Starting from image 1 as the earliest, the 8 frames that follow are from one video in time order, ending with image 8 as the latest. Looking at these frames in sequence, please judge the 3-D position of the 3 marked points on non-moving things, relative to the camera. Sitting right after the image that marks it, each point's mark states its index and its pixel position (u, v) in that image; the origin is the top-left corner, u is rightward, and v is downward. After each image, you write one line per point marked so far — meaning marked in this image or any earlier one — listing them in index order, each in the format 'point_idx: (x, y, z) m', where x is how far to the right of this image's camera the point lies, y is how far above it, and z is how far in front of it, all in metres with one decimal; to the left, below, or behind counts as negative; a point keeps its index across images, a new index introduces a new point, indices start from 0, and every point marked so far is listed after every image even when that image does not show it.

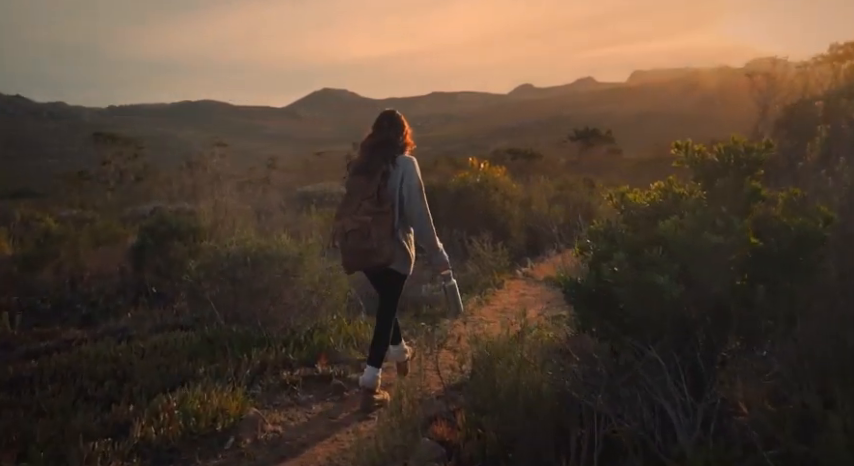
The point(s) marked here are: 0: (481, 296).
0: (+0.7, -0.8, +7.8) m
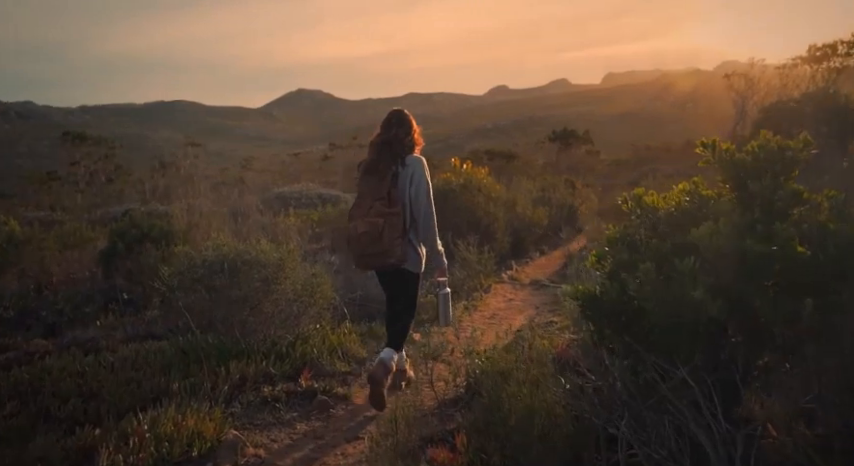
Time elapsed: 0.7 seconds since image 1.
0: (+0.5, -0.8, +7.6) m
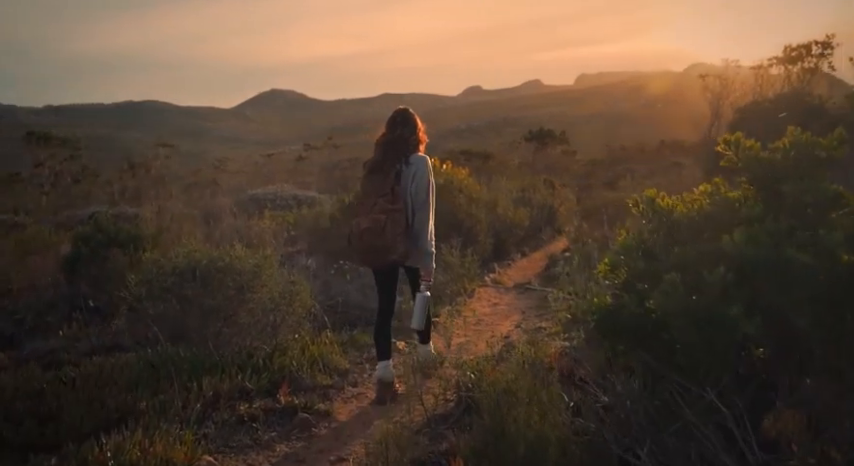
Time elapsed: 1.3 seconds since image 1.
0: (+0.3, -0.9, +7.3) m
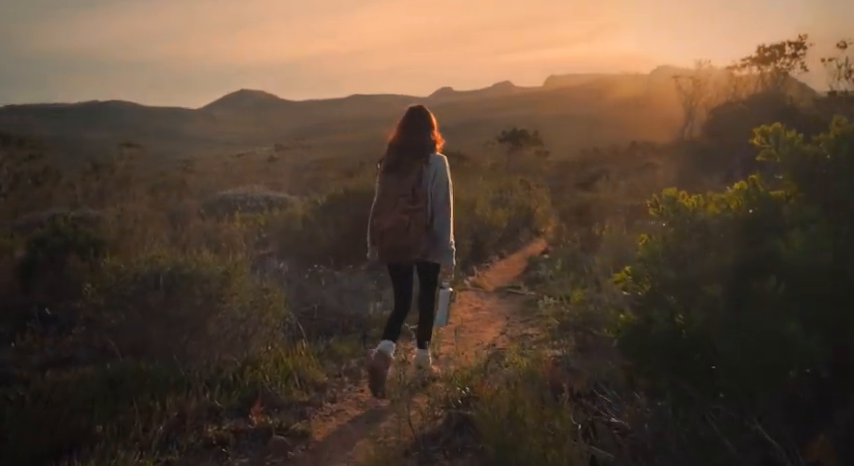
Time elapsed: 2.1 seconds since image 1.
0: (+0.1, -0.9, +7.0) m
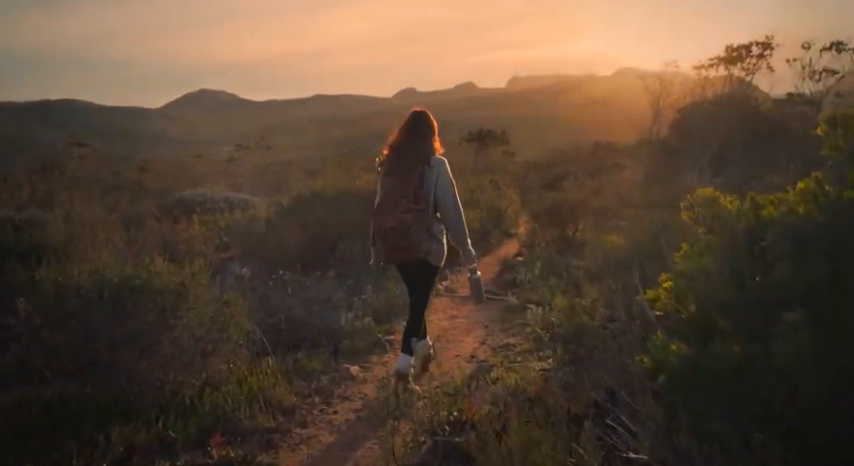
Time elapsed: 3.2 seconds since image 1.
0: (-0.2, -0.9, +6.6) m
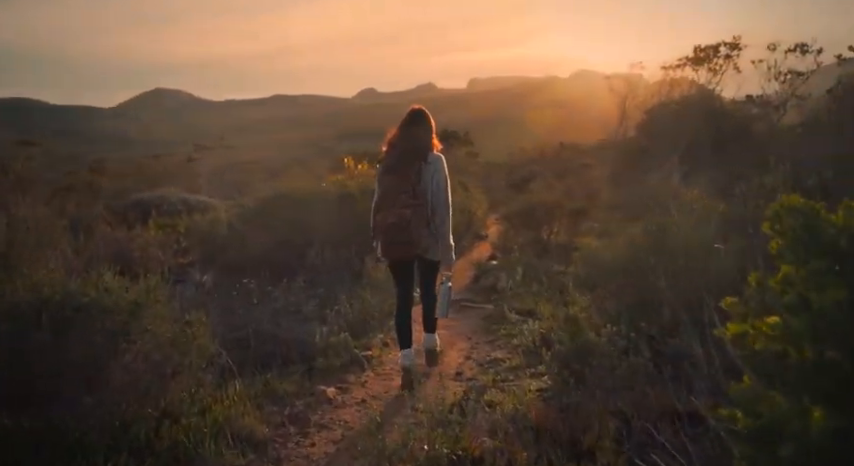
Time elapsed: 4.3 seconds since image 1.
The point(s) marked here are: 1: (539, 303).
0: (-0.4, -1.0, +6.1) m
1: (+1.2, -0.8, +6.8) m
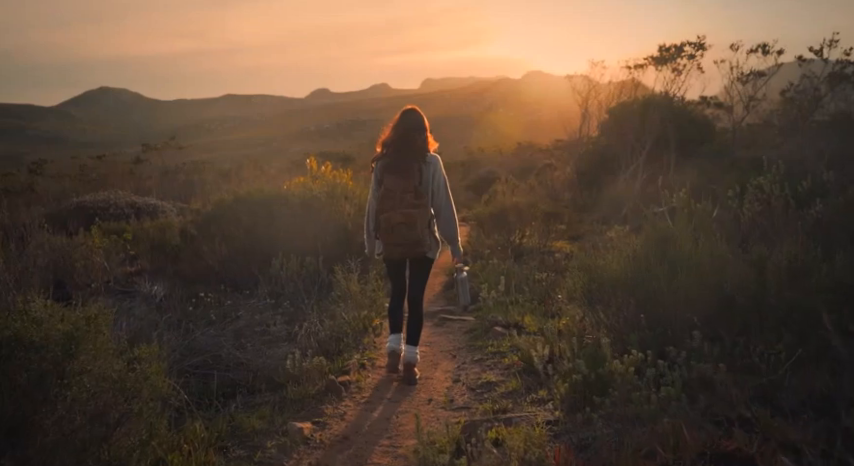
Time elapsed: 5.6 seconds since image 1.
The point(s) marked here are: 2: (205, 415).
0: (-0.6, -1.1, +5.5) m
1: (+1.0, -0.8, +6.3) m
2: (-1.5, -1.2, +4.3) m
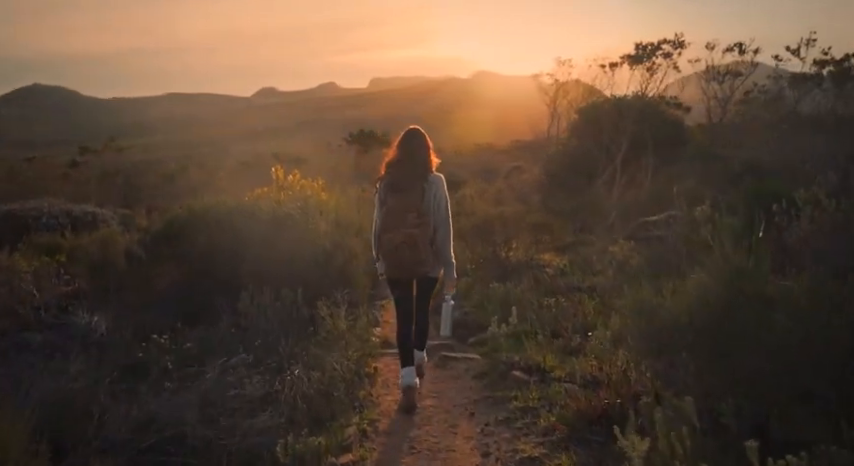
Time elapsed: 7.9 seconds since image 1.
0: (-0.5, -1.3, +4.5) m
1: (+1.0, -1.1, +5.4) m
2: (-1.3, -1.5, +3.1) m
